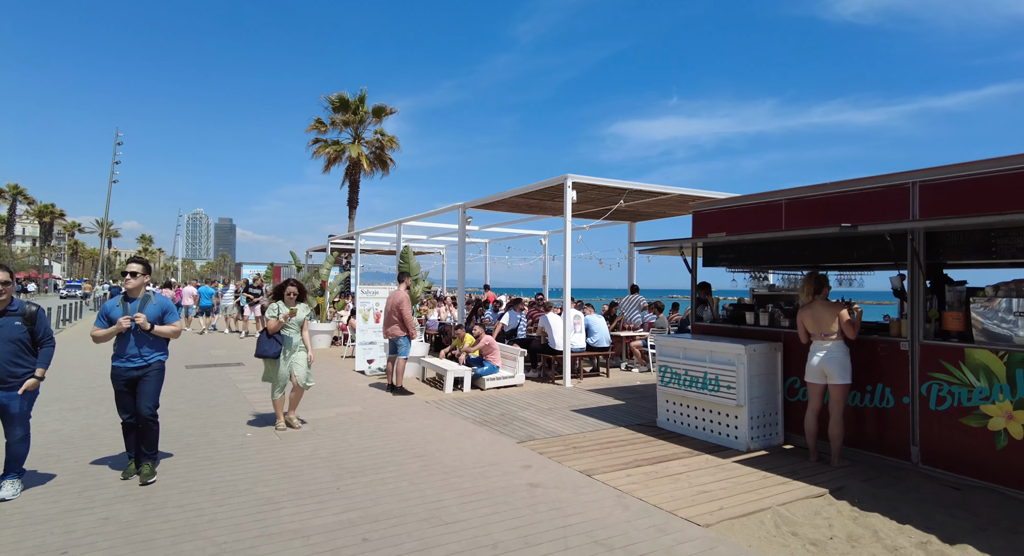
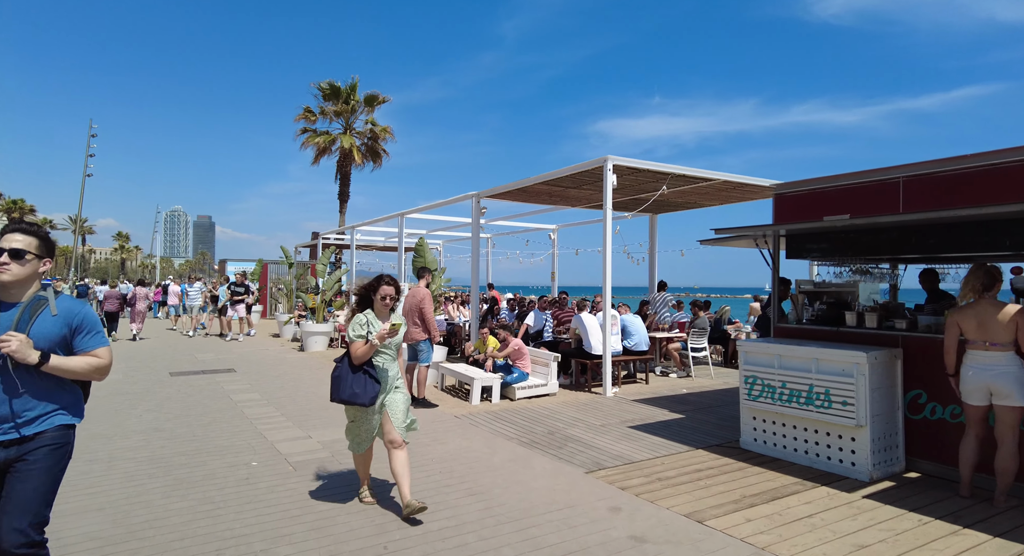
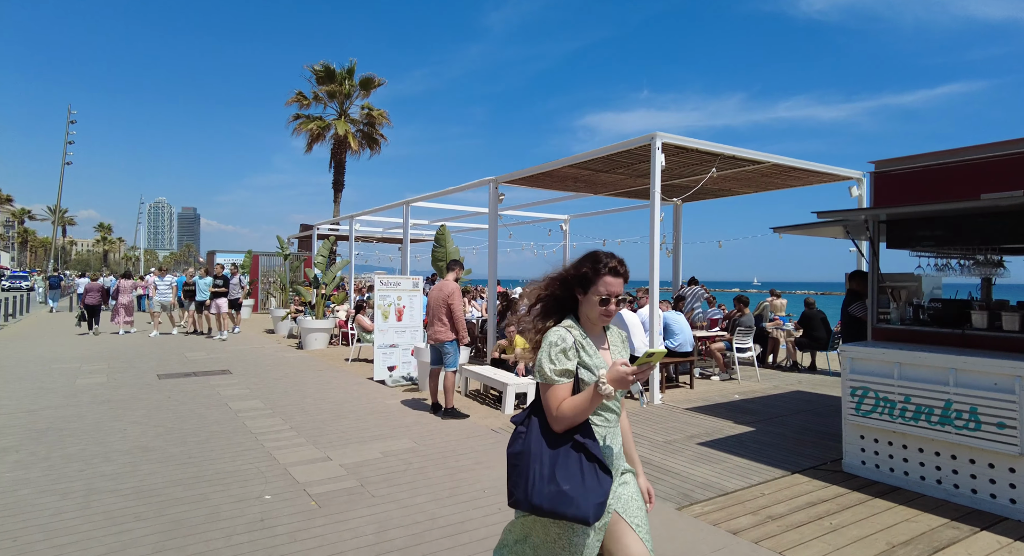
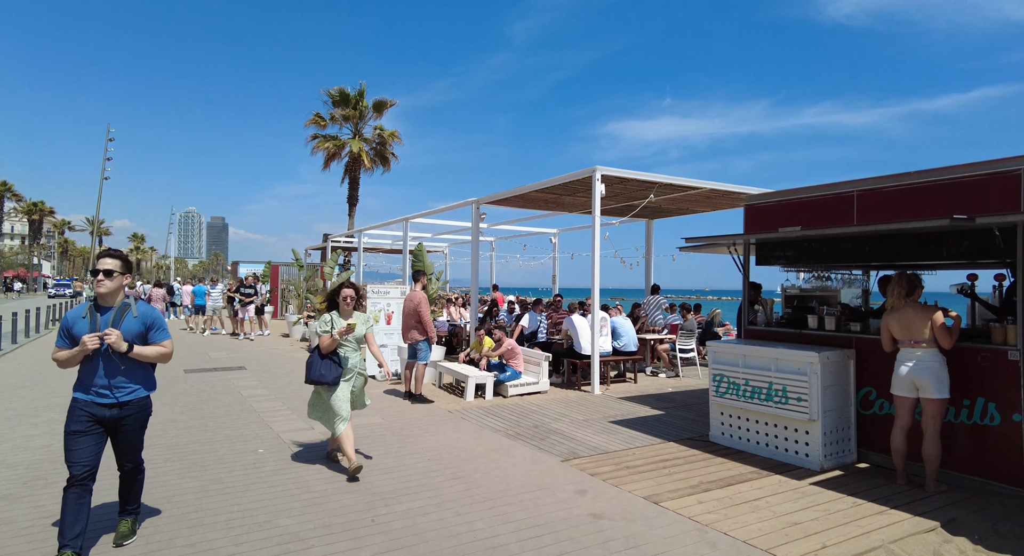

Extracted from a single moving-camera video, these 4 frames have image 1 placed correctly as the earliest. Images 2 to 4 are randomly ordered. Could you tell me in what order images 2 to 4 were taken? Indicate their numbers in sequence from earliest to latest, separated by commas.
4, 2, 3
